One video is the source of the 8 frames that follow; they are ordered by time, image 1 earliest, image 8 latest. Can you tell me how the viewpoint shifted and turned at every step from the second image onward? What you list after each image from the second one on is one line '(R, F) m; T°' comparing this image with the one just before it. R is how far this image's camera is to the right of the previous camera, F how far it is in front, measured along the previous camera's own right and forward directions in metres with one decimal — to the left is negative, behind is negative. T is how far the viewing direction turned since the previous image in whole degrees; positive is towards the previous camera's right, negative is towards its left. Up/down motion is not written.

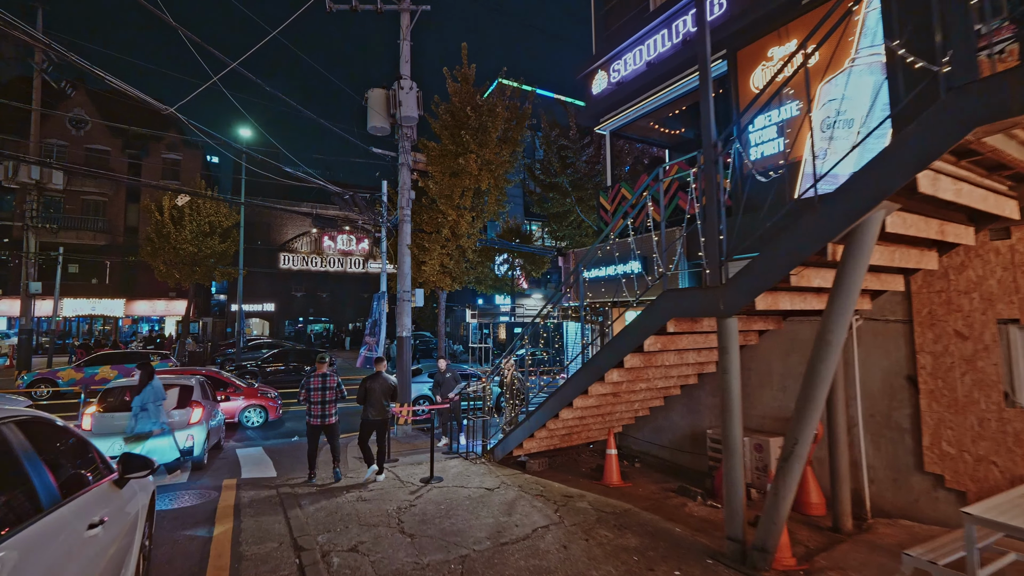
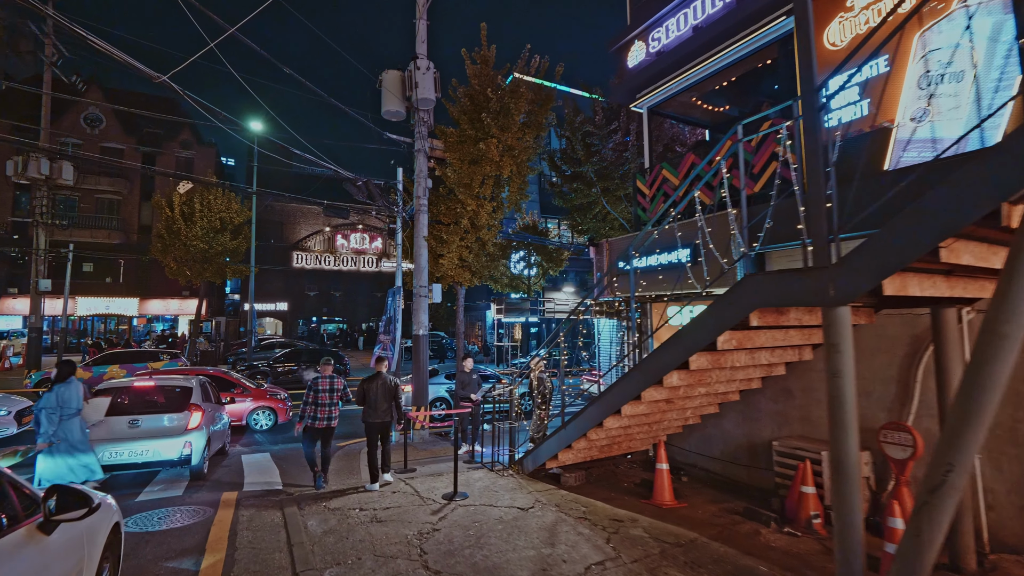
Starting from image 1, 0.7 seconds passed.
(-0.2, +0.8) m; -1°
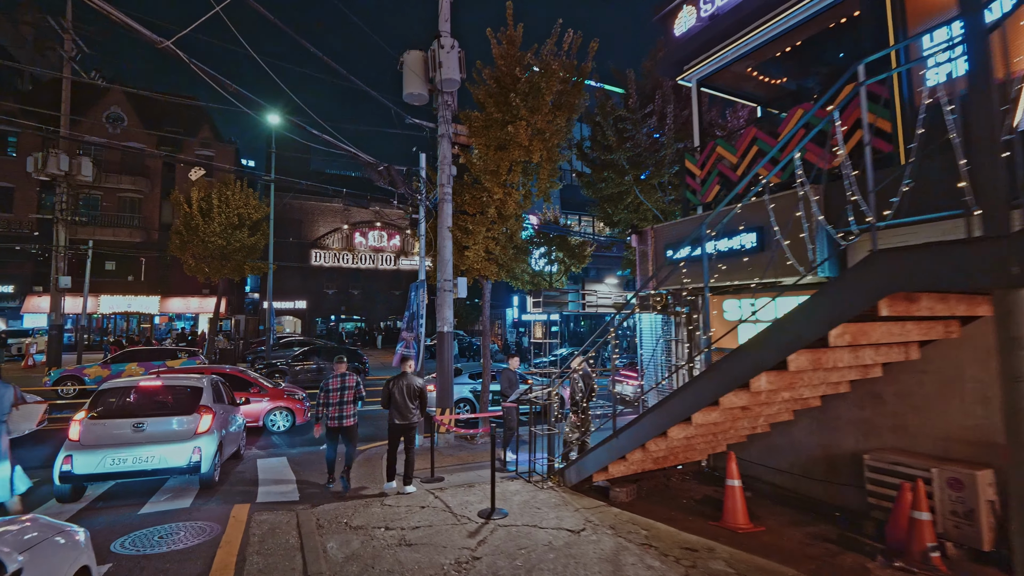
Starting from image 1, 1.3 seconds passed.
(-0.3, +0.7) m; -2°
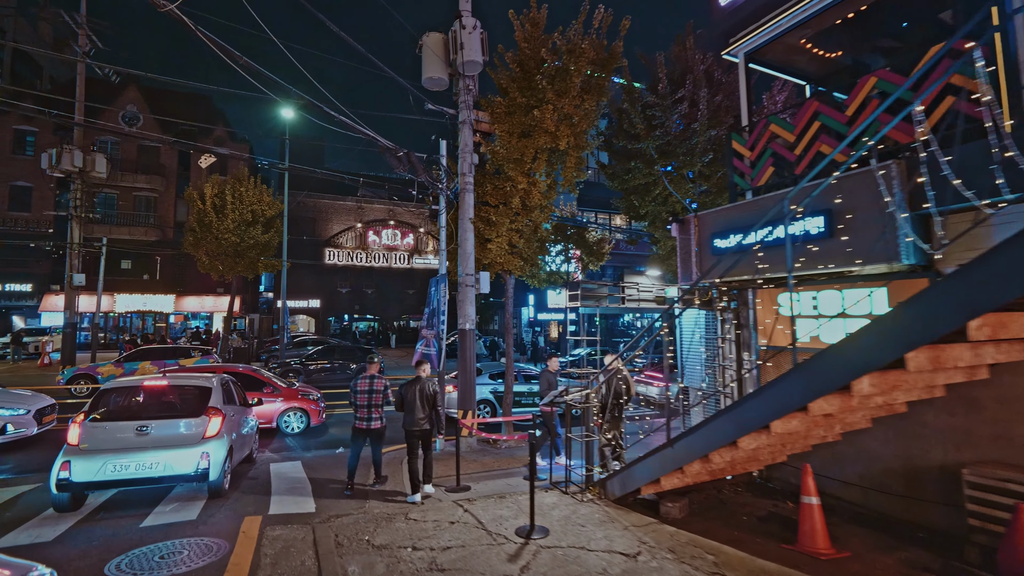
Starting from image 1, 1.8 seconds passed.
(-0.2, +0.6) m; -1°
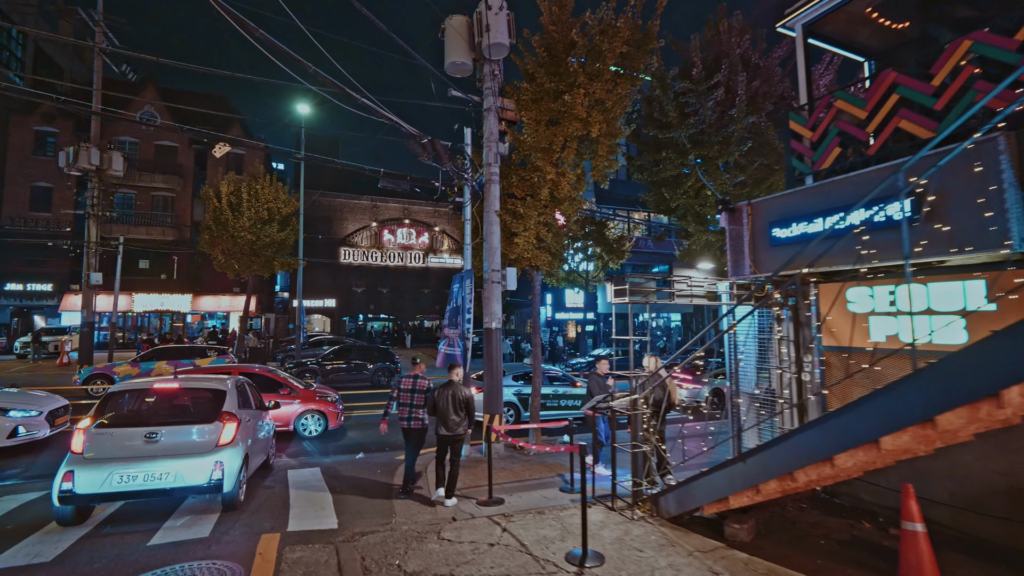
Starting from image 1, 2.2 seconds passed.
(-0.3, +0.5) m; -1°
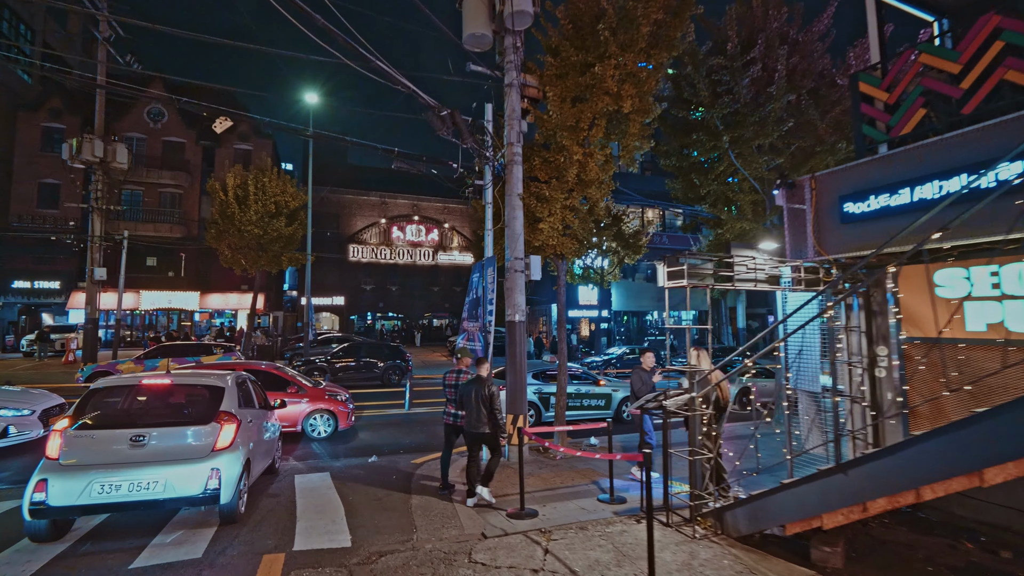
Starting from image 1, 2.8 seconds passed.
(-0.3, +0.7) m; -1°
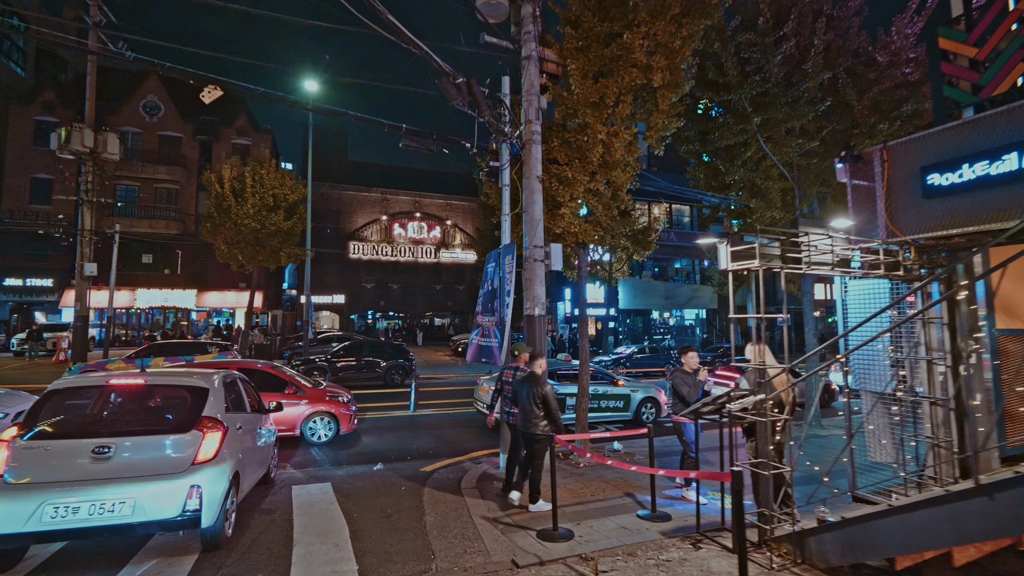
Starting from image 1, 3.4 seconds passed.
(-0.3, +0.7) m; 0°
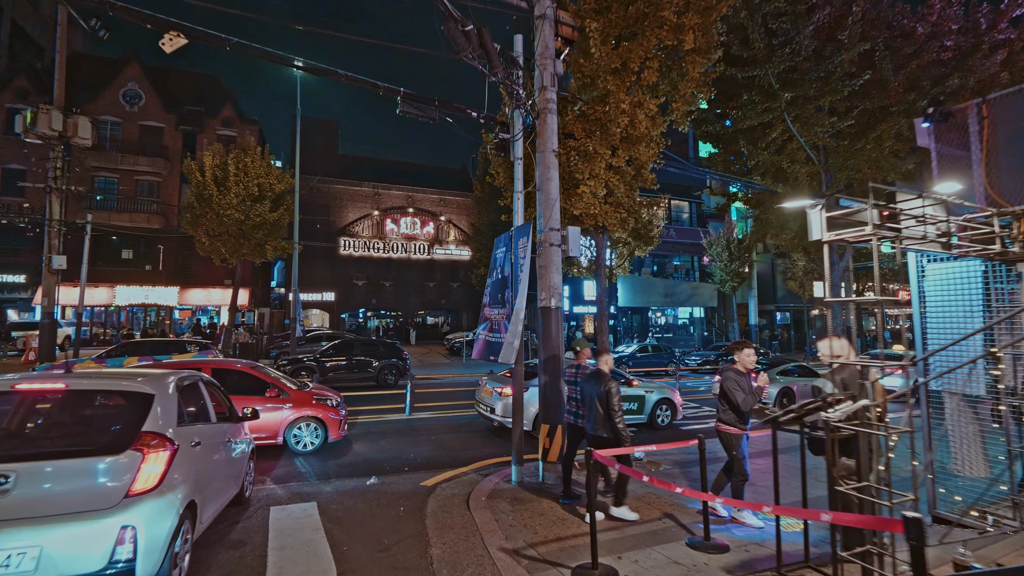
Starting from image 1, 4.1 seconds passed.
(-0.3, +0.9) m; +1°
